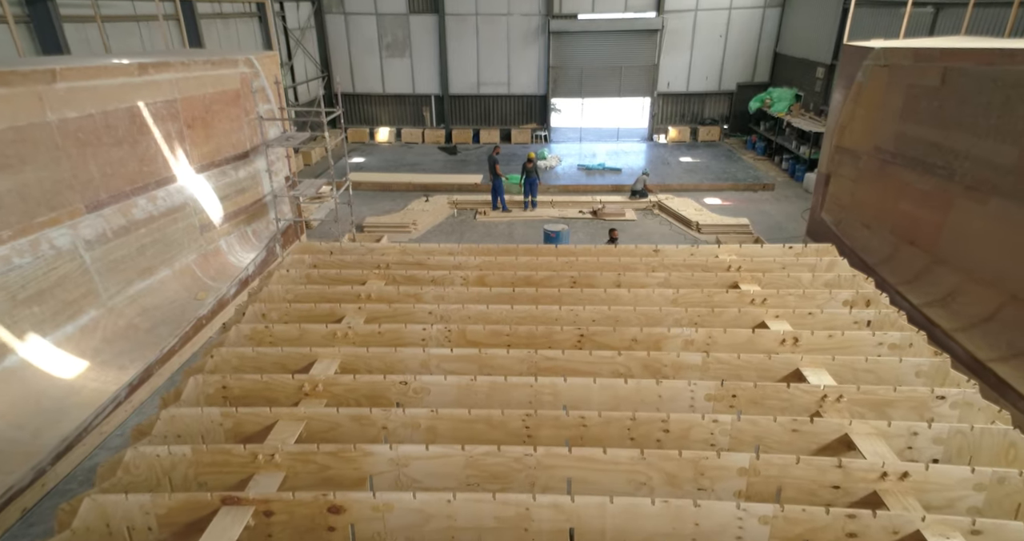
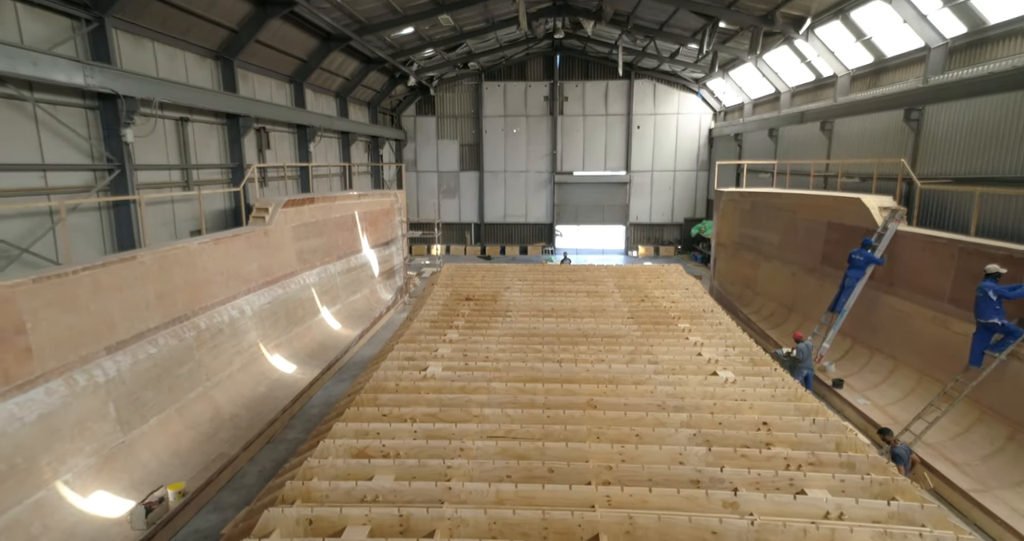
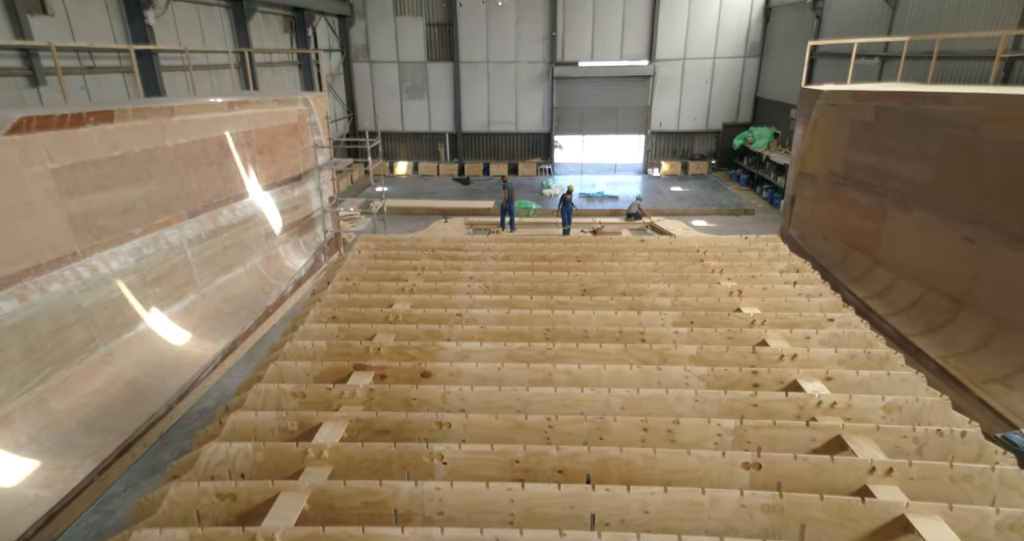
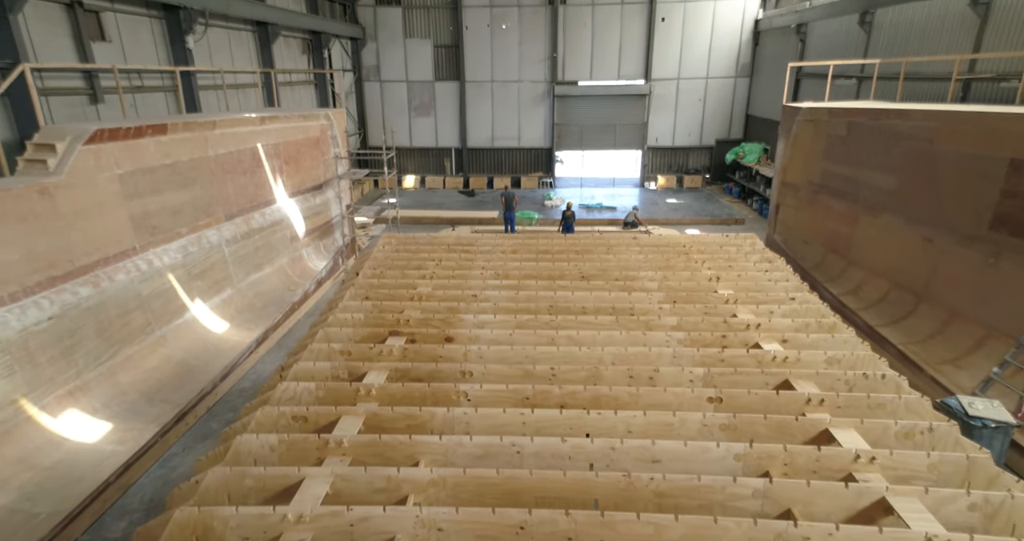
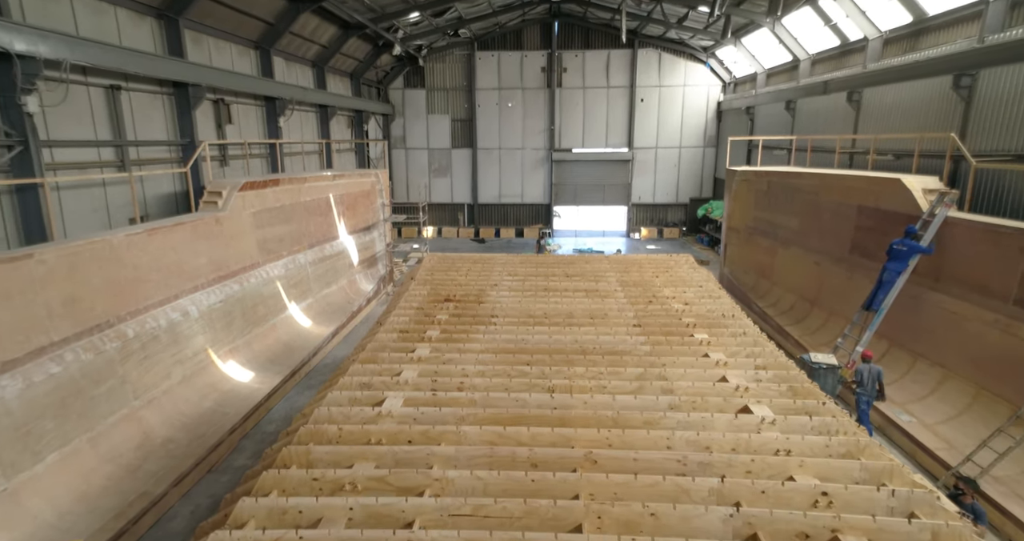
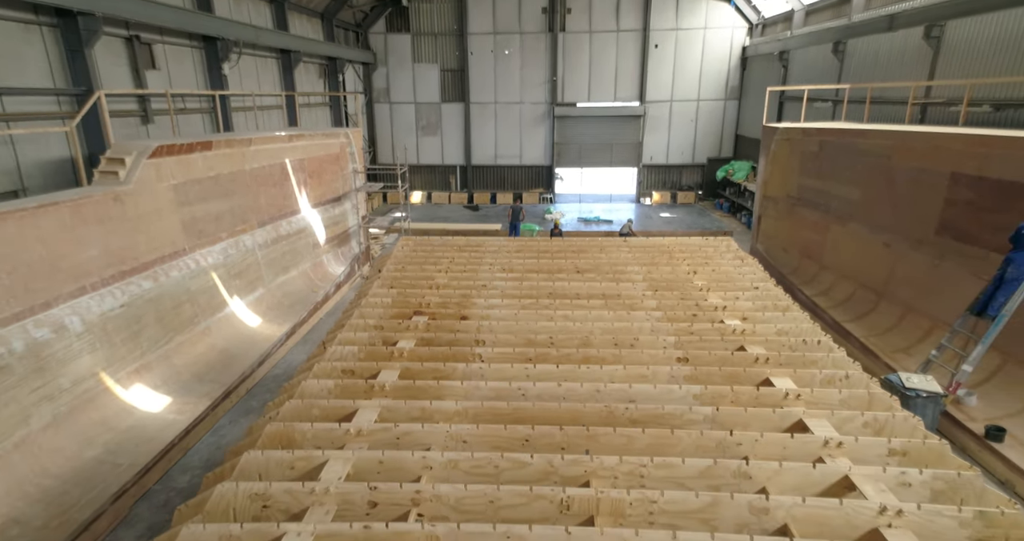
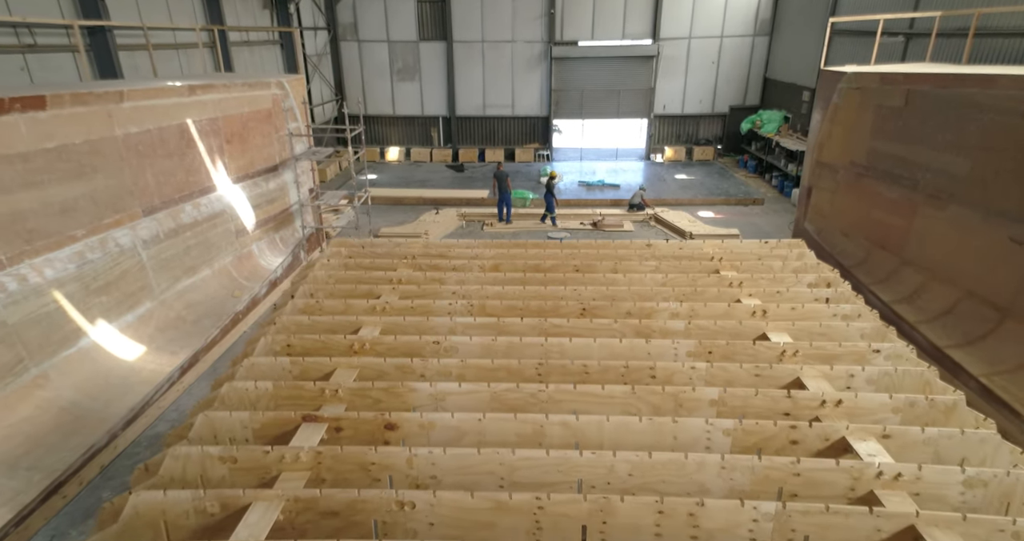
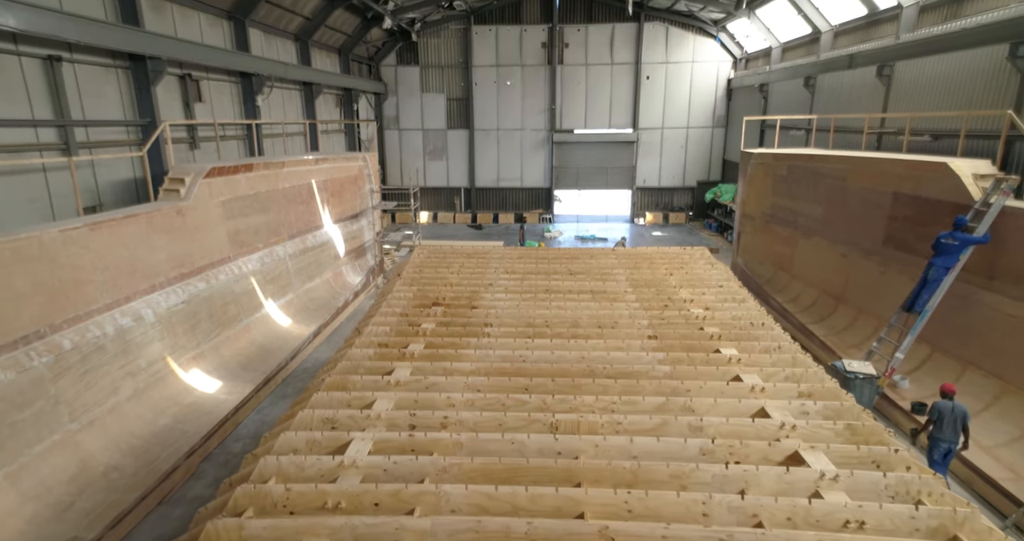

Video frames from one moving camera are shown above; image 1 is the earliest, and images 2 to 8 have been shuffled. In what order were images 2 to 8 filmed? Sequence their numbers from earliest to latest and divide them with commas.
7, 3, 4, 6, 8, 5, 2
